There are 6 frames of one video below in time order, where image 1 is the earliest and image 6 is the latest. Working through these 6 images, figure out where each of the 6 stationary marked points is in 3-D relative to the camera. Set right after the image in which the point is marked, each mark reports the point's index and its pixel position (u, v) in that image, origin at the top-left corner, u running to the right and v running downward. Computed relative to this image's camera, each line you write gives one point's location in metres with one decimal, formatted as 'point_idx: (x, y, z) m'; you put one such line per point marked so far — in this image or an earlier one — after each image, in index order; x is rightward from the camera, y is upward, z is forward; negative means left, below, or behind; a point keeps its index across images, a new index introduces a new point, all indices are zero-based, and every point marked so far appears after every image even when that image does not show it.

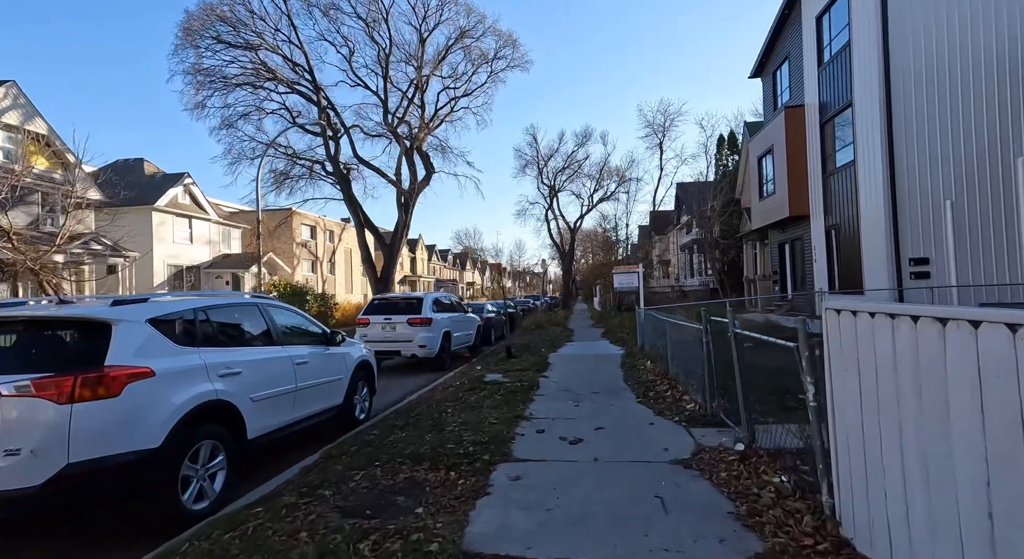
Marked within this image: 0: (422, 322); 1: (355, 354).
0: (-2.0, -0.9, +11.7) m
1: (-2.1, -1.0, +6.9) m
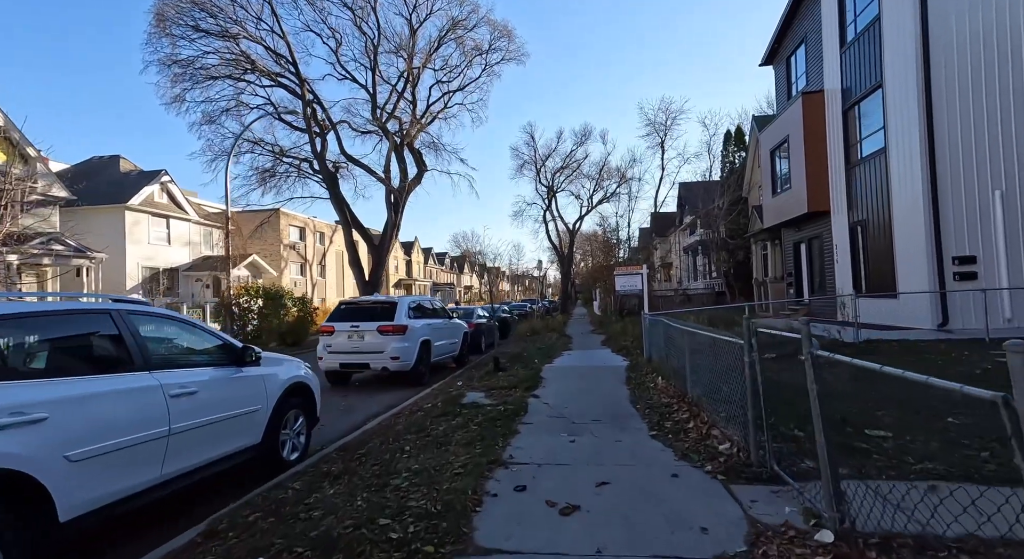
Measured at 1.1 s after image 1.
0: (-2.3, -1.0, +10.1) m
1: (-2.3, -1.0, +5.3) m
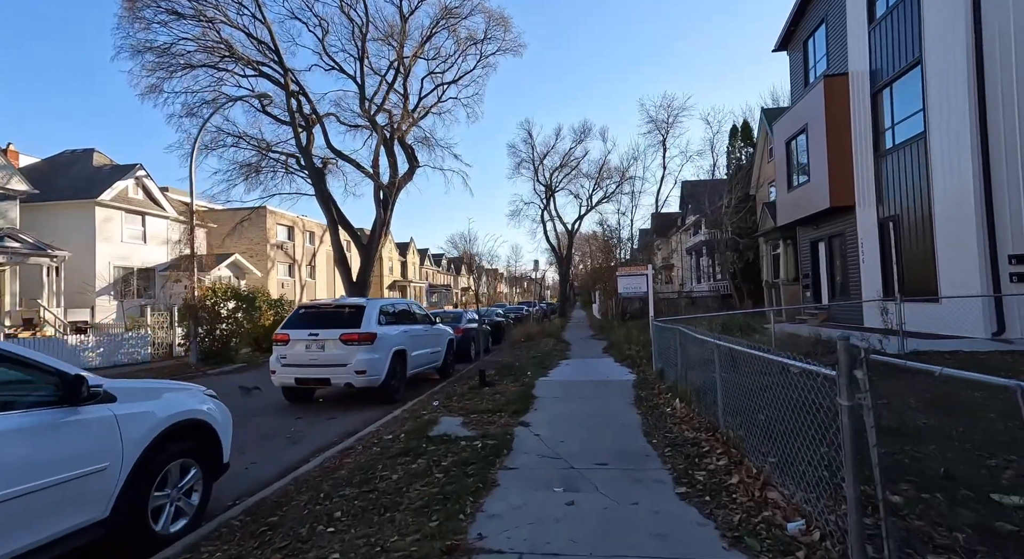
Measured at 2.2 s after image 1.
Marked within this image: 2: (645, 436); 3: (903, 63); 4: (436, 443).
0: (-2.5, -1.0, +8.6) m
1: (-2.5, -0.9, +3.7) m
2: (+1.5, -1.7, +5.8) m
3: (+9.3, +5.2, +12.6) m
4: (-0.8, -1.7, +5.6) m
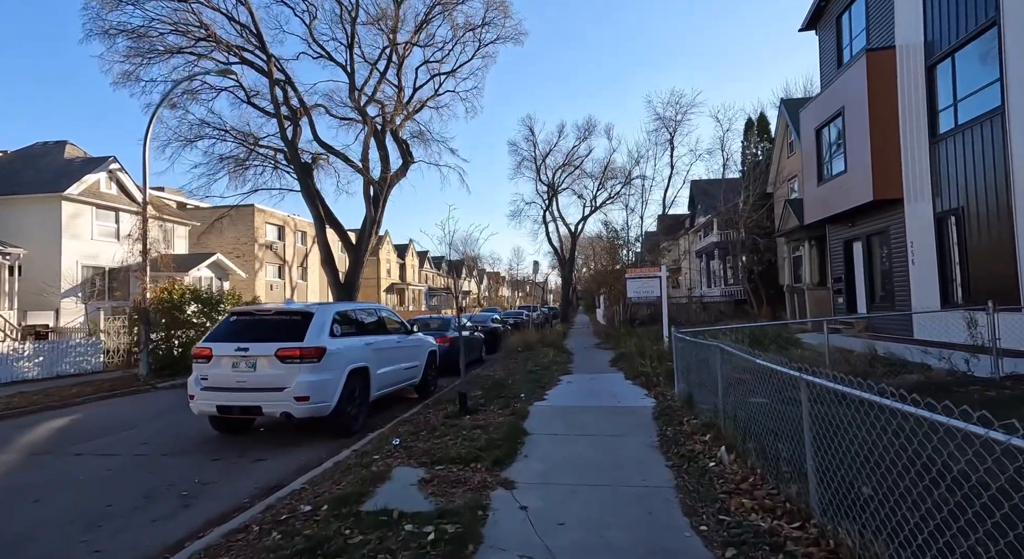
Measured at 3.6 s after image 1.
0: (-2.6, -0.9, +6.6) m
1: (-2.7, -0.9, +1.8) m
2: (+1.3, -1.7, +3.8) m
3: (+9.2, +5.1, +10.6) m
4: (-1.0, -1.7, +3.7) m
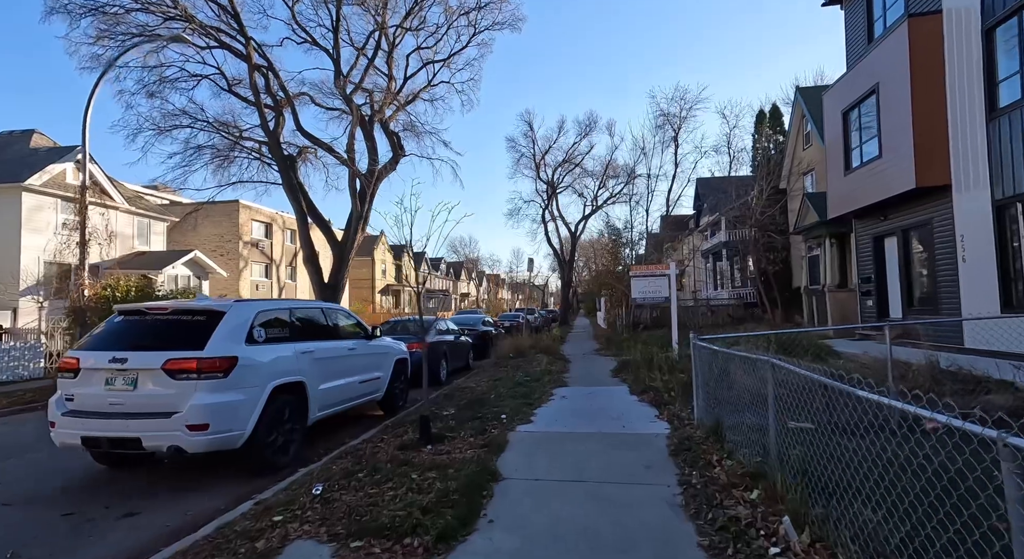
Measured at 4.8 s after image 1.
0: (-2.9, -0.8, +5.0) m
1: (-3.0, -0.7, +0.1) m
2: (+1.0, -1.6, +2.1) m
3: (+9.0, +5.1, +8.9) m
4: (-1.3, -1.6, +2.0) m
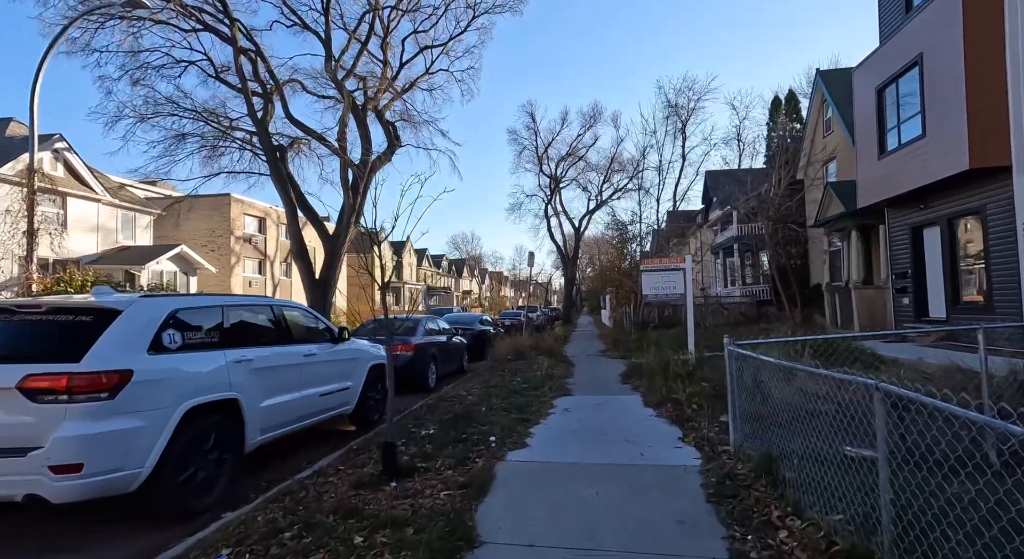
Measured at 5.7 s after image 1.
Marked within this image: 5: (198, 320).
0: (-3.0, -0.7, +3.6) m
1: (-3.1, -0.7, -1.2) m
2: (+0.8, -1.5, +0.8) m
3: (+8.9, +5.2, +7.5) m
4: (-1.4, -1.5, +0.6) m
5: (-2.9, -0.4, +4.9) m
